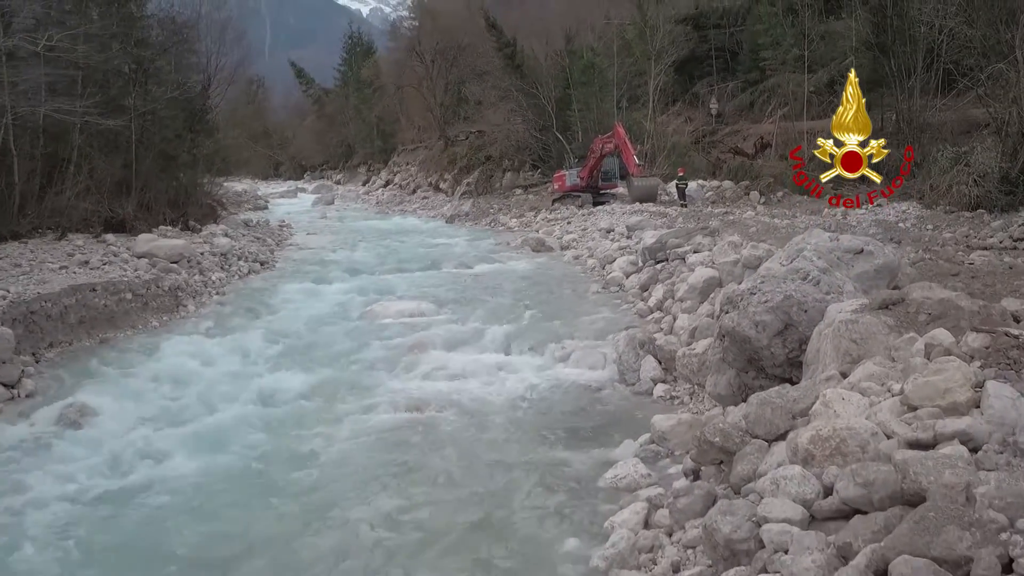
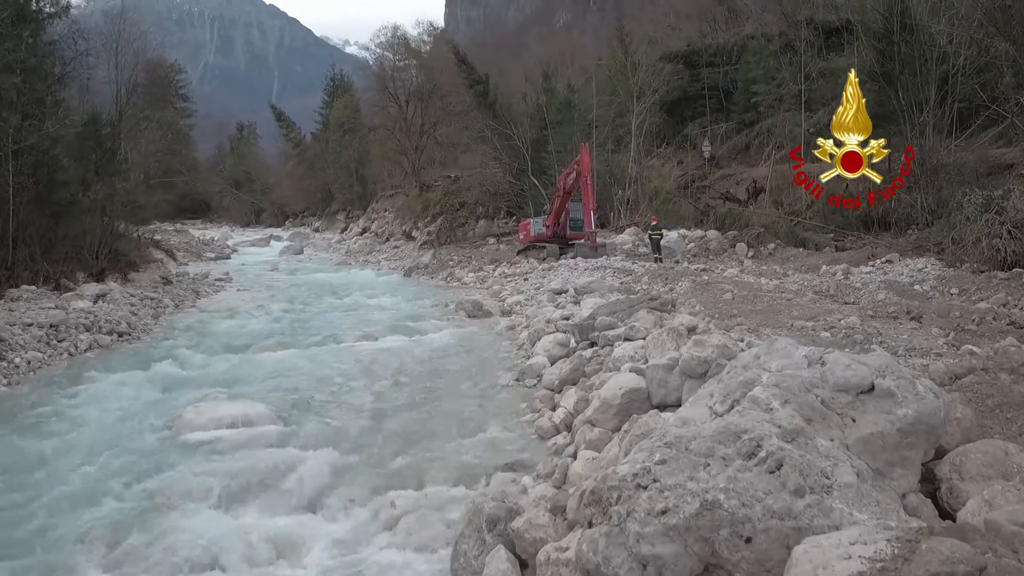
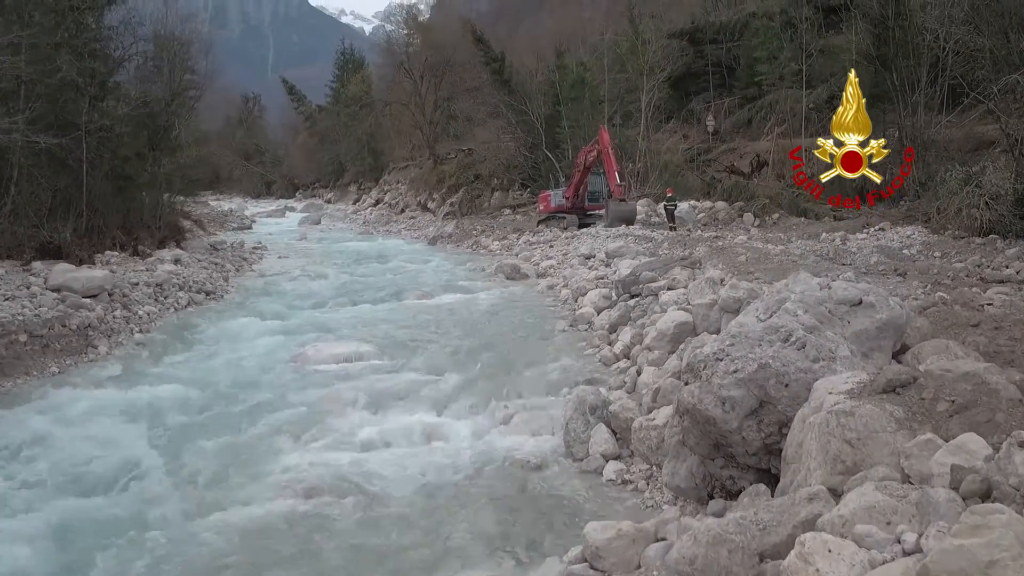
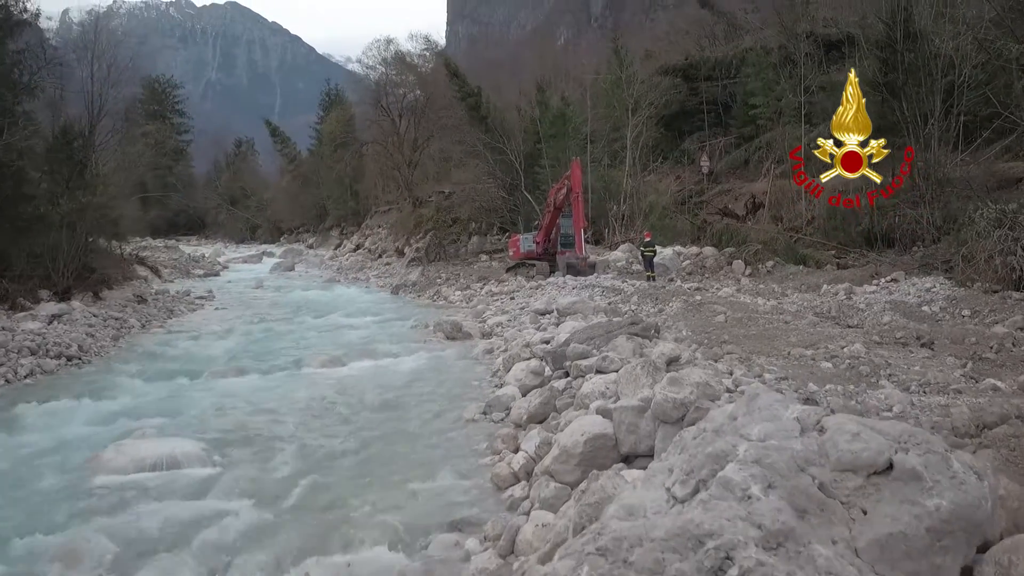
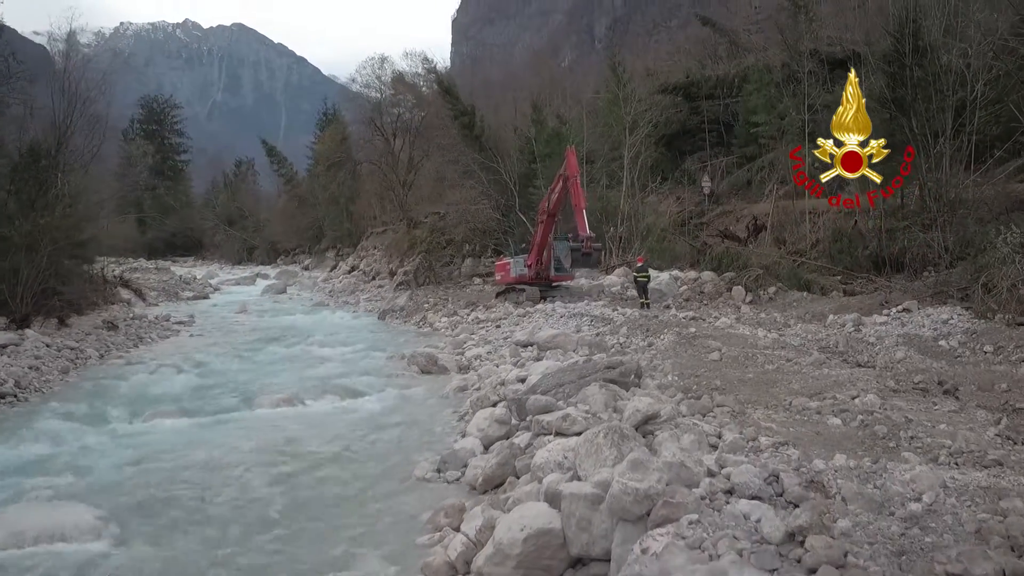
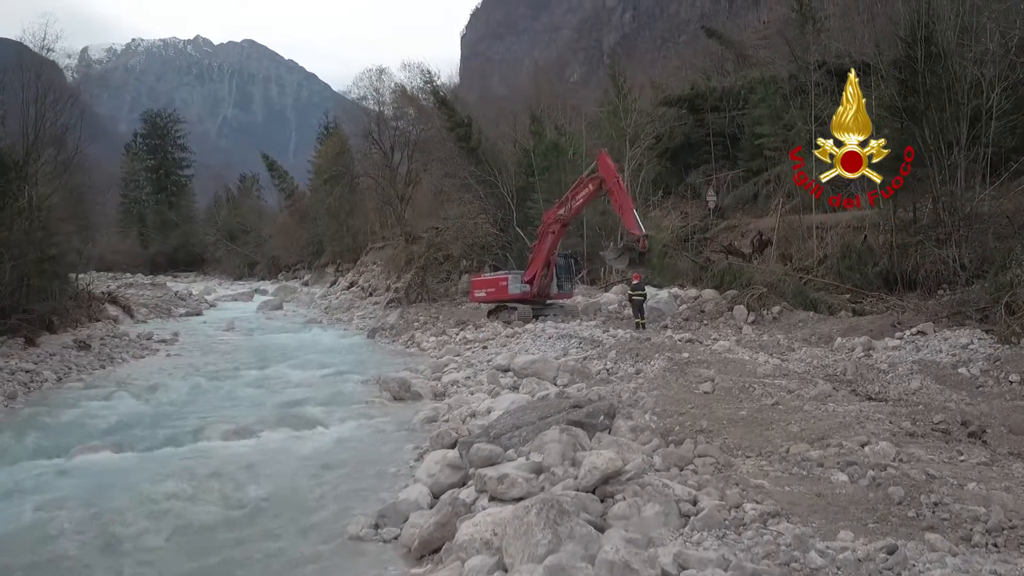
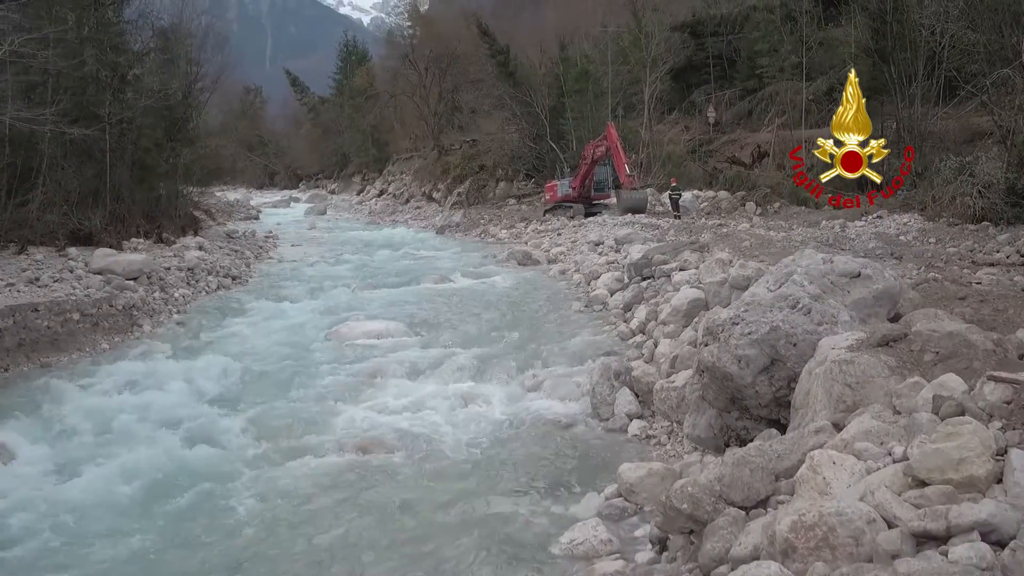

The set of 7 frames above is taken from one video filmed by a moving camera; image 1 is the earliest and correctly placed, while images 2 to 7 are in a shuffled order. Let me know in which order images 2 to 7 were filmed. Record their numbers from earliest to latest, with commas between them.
7, 3, 2, 4, 5, 6
